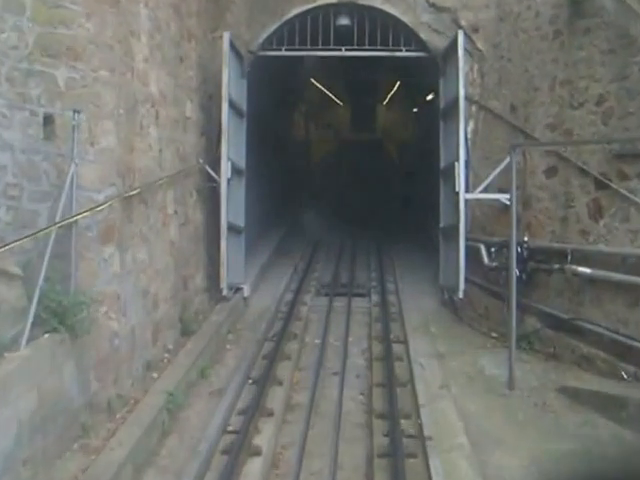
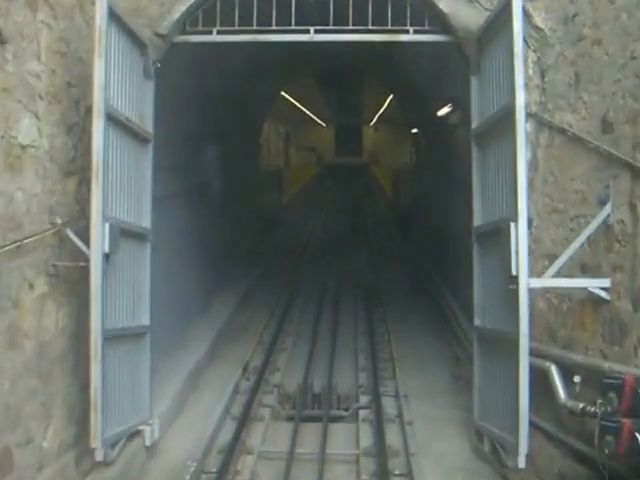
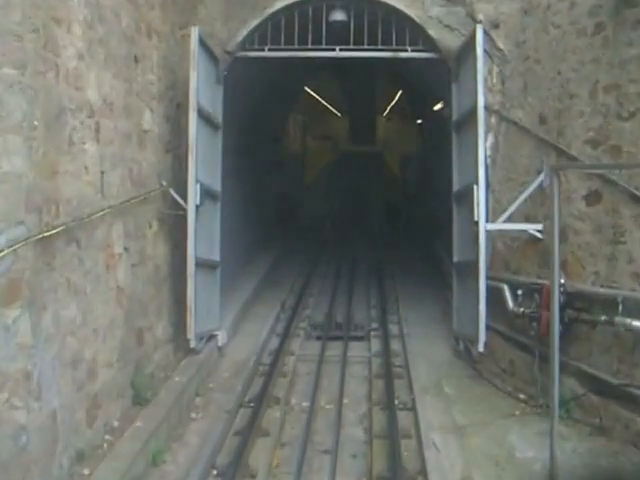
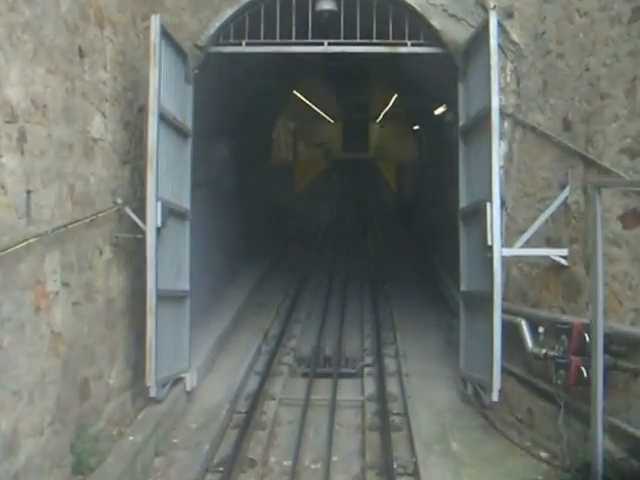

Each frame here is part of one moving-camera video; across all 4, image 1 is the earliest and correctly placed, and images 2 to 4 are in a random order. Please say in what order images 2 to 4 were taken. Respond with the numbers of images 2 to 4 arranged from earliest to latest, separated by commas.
3, 4, 2
